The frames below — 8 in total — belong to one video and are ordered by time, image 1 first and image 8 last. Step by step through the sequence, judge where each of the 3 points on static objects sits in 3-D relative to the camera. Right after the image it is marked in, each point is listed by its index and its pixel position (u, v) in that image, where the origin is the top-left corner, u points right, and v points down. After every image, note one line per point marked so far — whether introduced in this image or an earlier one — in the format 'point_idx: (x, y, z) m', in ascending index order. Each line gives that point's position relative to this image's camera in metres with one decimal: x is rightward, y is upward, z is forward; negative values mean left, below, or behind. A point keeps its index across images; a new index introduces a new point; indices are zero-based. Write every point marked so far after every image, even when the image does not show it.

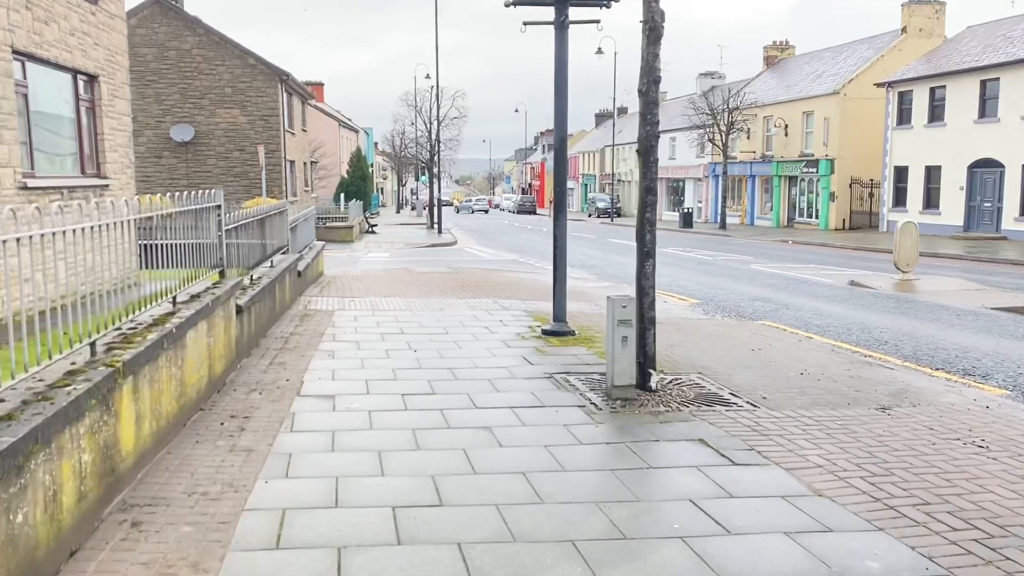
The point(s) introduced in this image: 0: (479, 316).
0: (-0.4, -0.4, +10.6) m
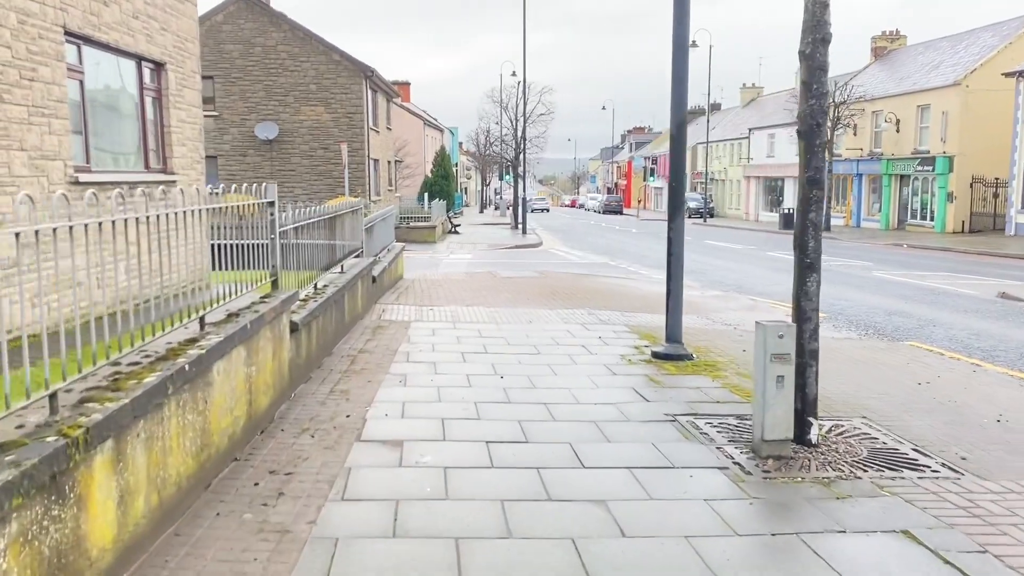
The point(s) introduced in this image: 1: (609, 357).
0: (+0.7, -0.5, +9.2) m
1: (+0.9, -0.7, +7.8) m
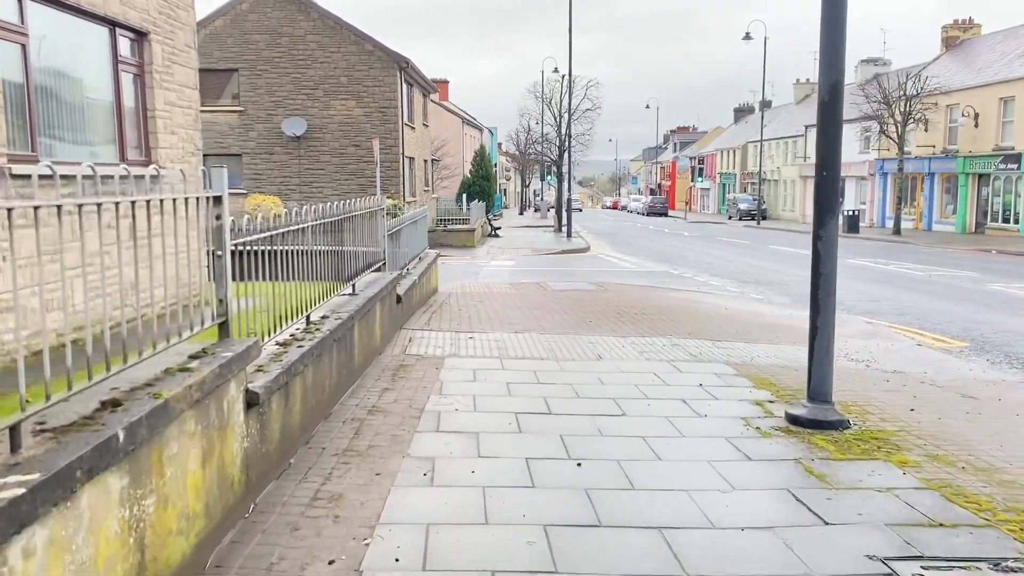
0: (+1.2, -0.7, +6.9) m
1: (+1.4, -0.9, +5.5) m
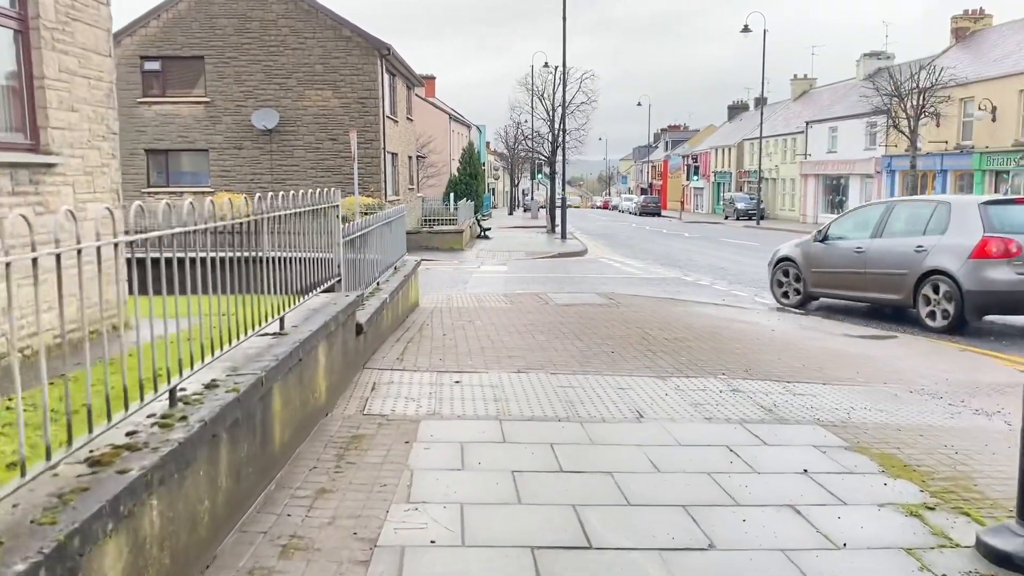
0: (+1.3, -0.9, +4.6) m
1: (+1.4, -1.1, +3.3) m
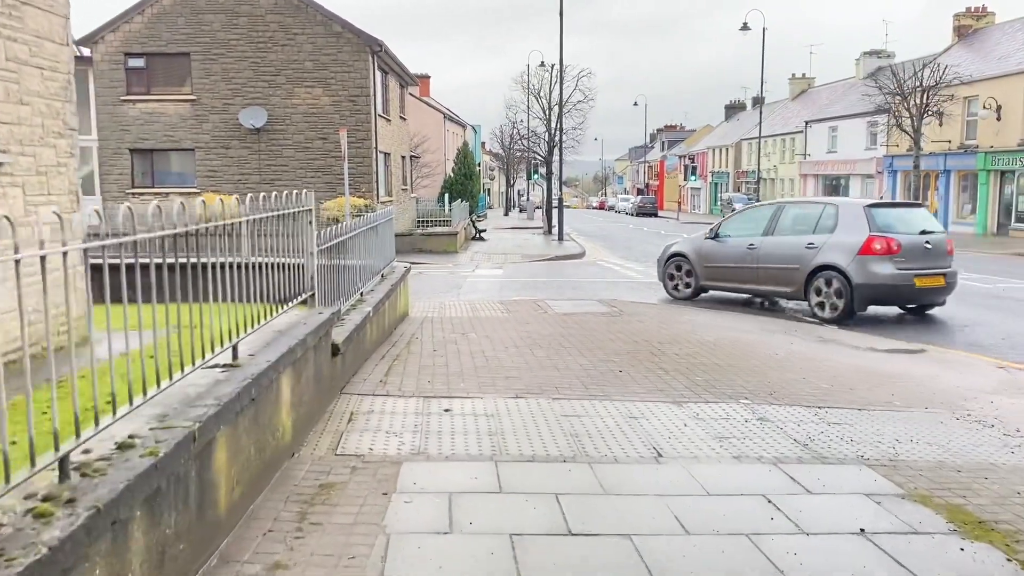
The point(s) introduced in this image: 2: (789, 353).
0: (+1.3, -1.0, +3.9) m
1: (+1.4, -1.2, +2.5) m
2: (+2.7, -0.6, +8.1) m
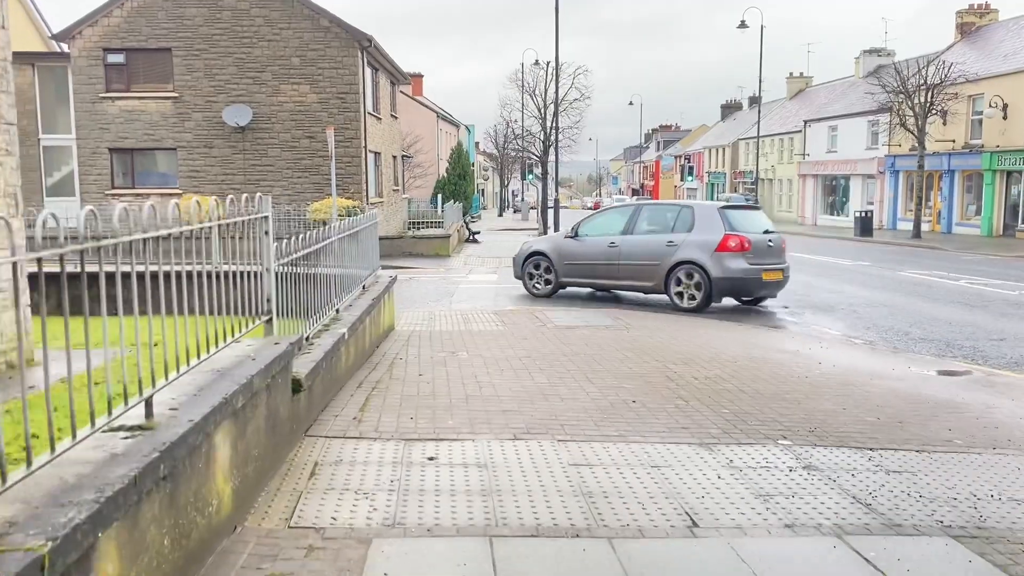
0: (+1.3, -1.1, +3.0) m
1: (+1.5, -1.3, +1.6) m
2: (+2.7, -0.8, +7.2) m
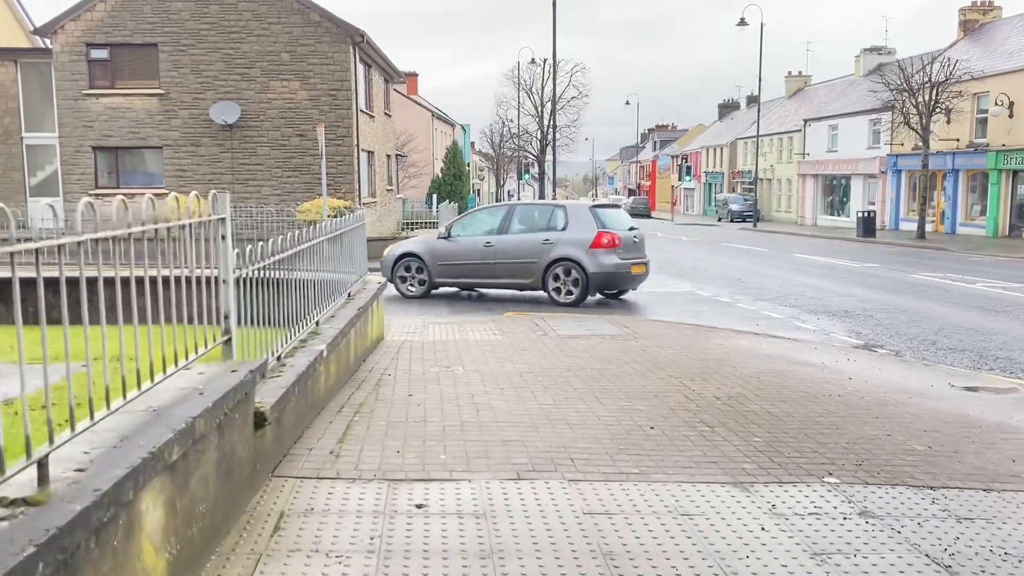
0: (+1.3, -1.2, +2.3) m
1: (+1.5, -1.4, +0.9) m
2: (+2.7, -0.8, +6.5) m
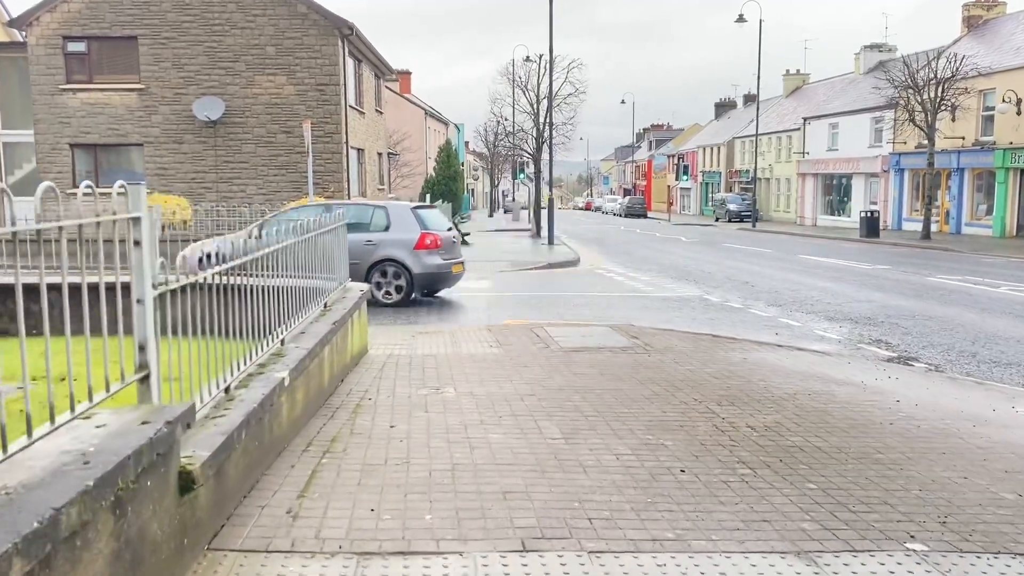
0: (+1.3, -1.3, +1.4) m
1: (+1.5, -1.4, 0.0) m
2: (+2.7, -0.9, +5.7) m
